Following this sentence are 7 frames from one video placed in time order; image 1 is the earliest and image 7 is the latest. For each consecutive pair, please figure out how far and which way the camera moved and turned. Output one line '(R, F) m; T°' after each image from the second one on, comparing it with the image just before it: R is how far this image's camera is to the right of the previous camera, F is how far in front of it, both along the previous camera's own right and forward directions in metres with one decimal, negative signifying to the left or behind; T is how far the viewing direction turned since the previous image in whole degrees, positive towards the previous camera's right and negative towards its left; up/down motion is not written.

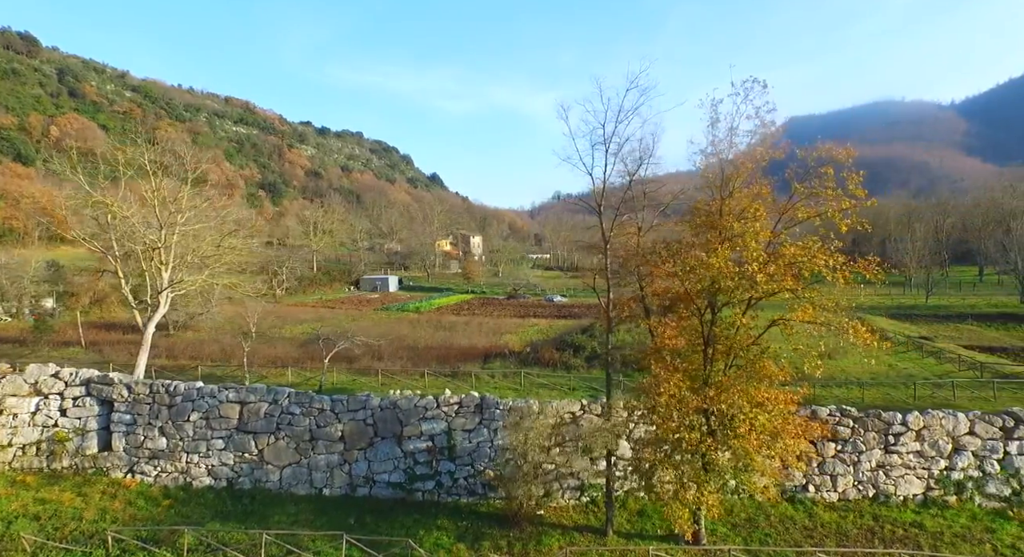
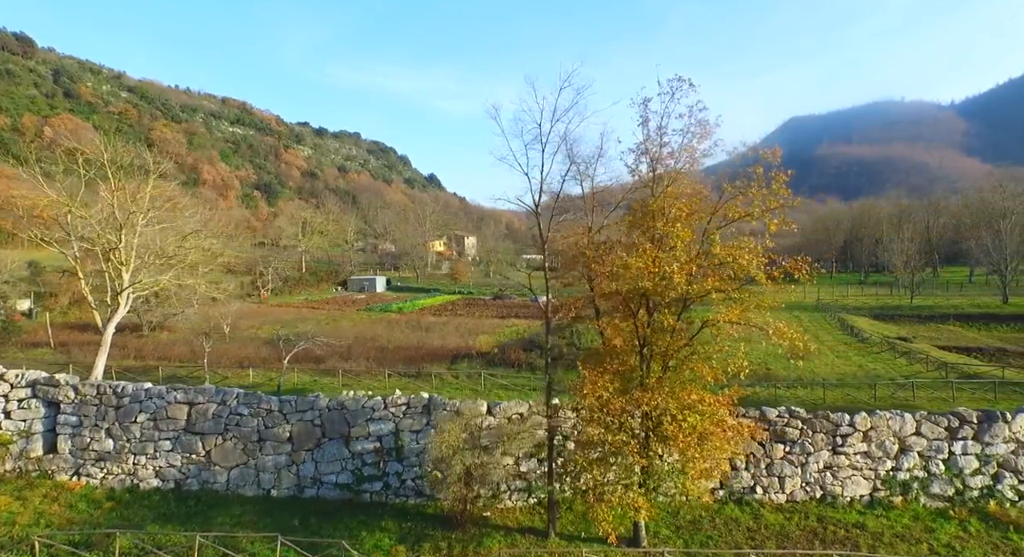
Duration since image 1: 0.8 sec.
(+0.9, 0.0) m; 0°
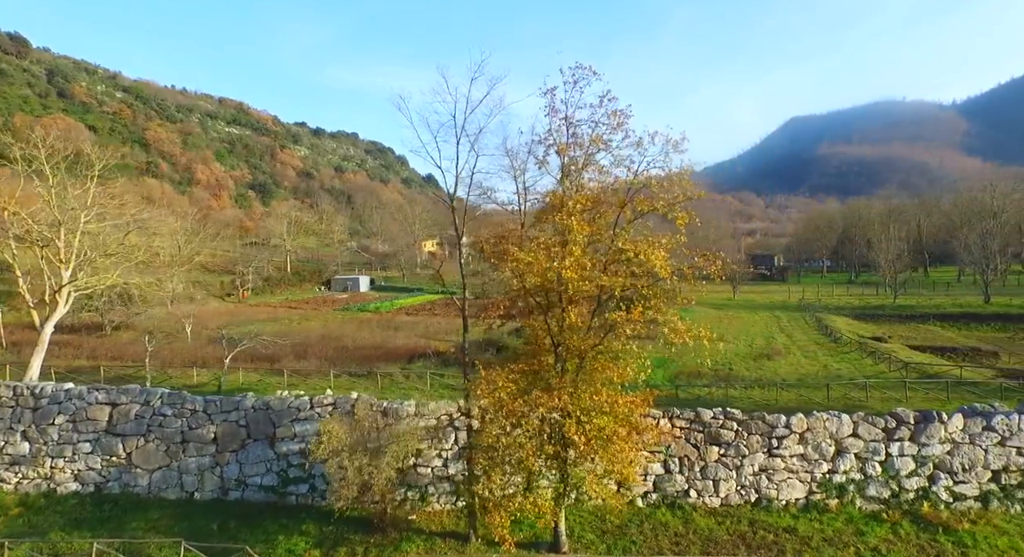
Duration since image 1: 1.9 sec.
(+1.3, +0.3) m; 0°
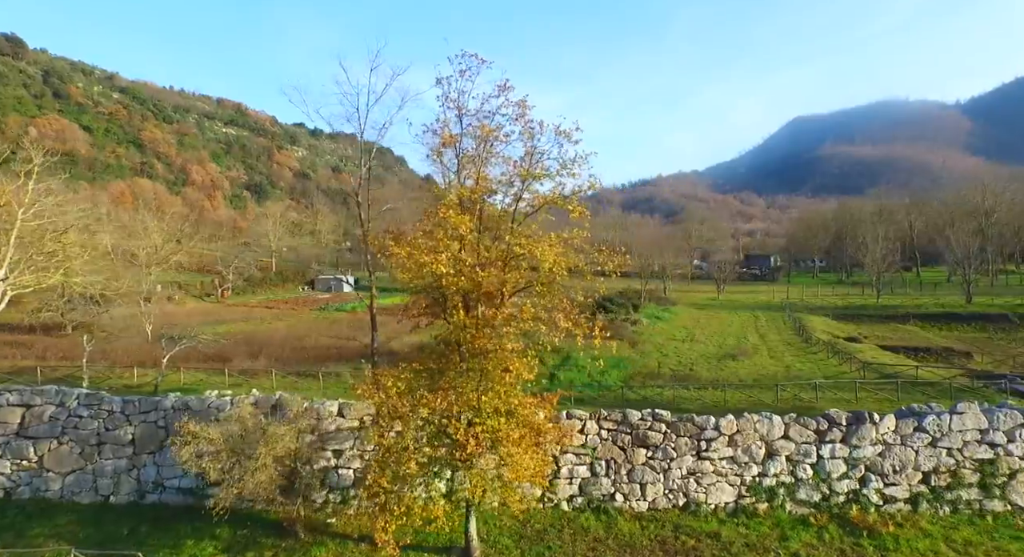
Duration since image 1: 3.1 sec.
(+1.4, +0.3) m; 0°
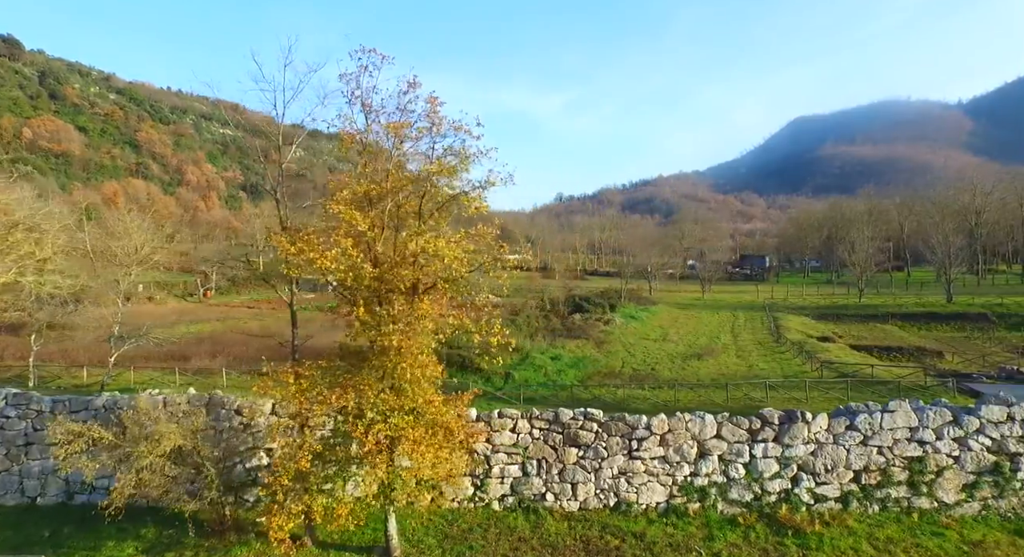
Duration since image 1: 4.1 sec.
(+1.2, +0.1) m; 0°
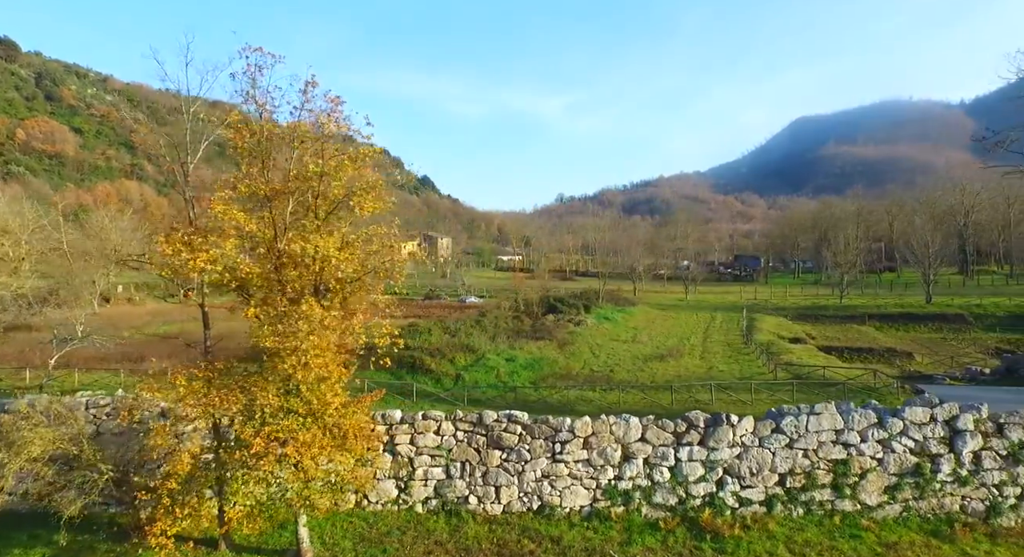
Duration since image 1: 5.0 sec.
(+1.3, +0.1) m; 0°
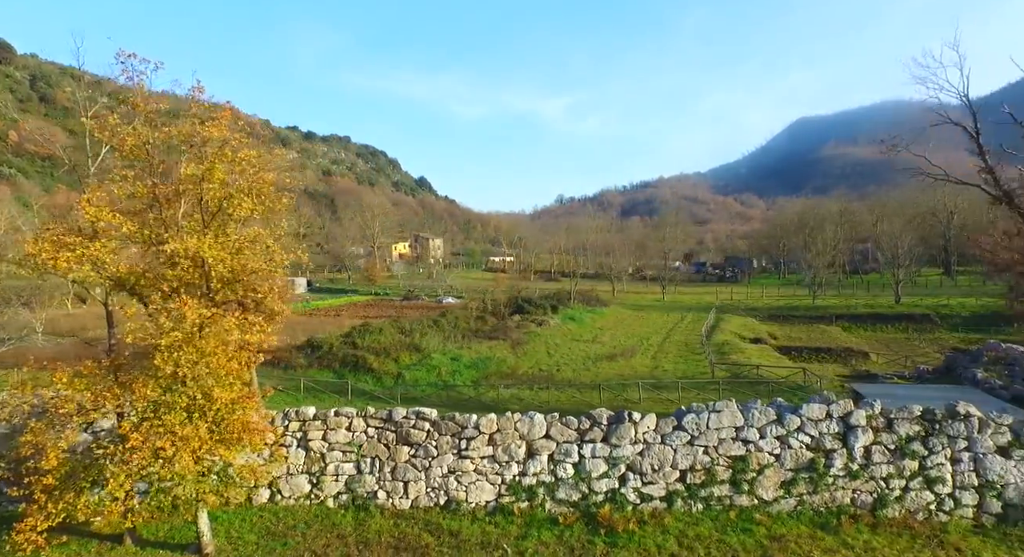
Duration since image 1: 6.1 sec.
(+1.6, -0.2) m; 0°
